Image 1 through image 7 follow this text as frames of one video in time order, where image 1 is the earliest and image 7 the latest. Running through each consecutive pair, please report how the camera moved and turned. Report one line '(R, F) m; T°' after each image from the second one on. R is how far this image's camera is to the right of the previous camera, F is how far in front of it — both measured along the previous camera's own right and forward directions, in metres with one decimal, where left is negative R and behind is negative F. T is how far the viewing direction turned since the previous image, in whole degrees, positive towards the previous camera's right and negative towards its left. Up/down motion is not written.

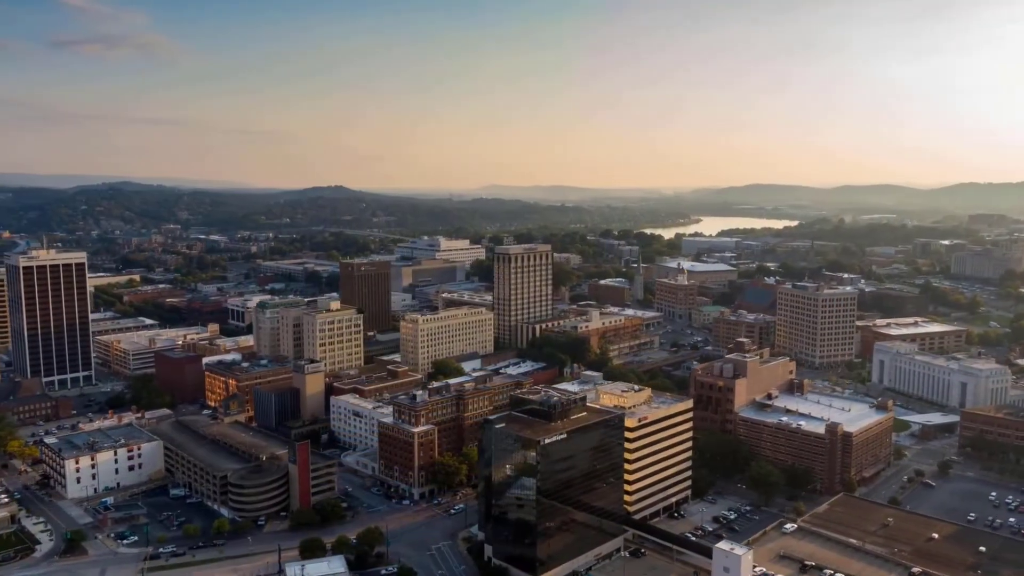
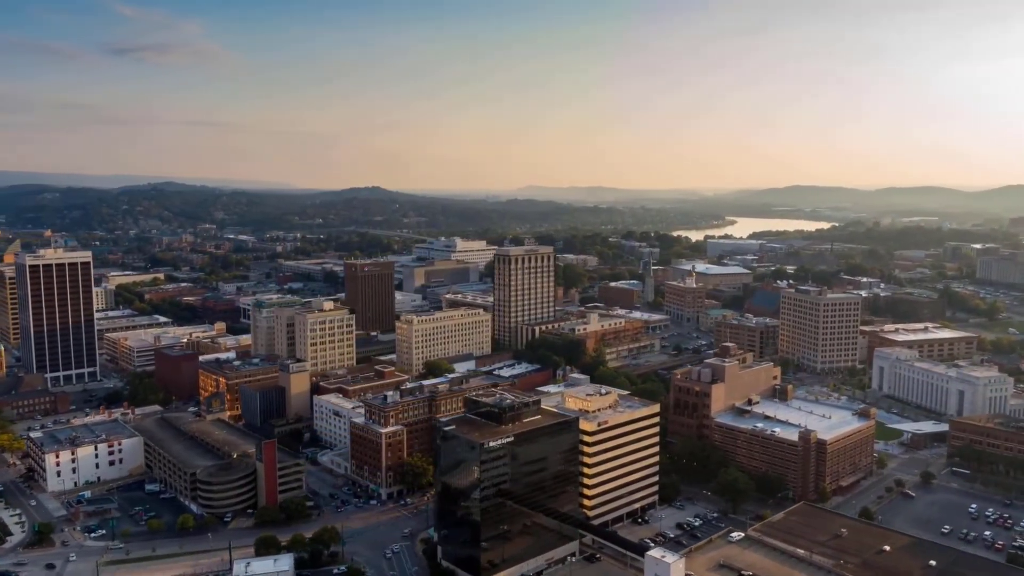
(+3.5, +0.2) m; -3°
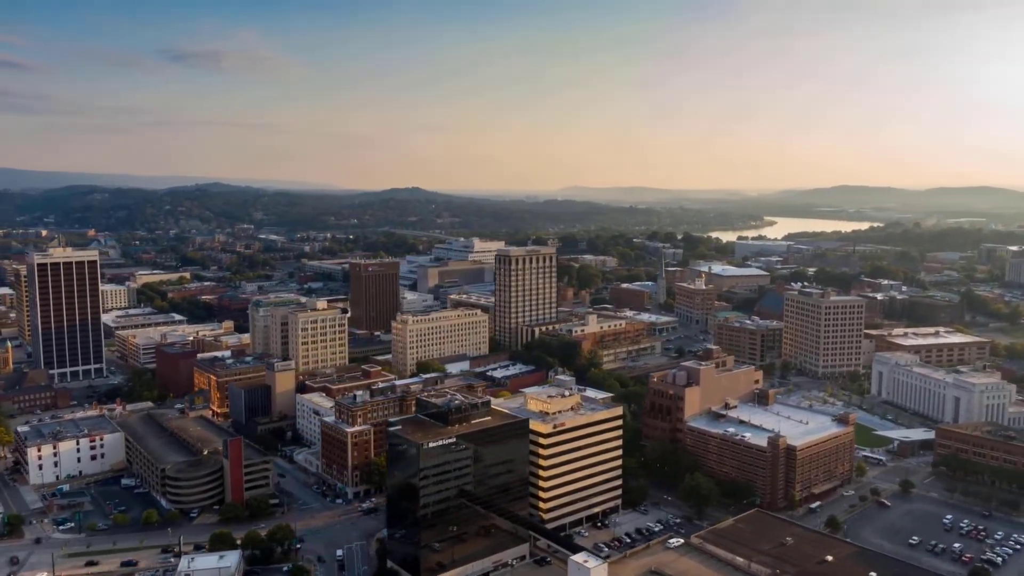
(+3.8, +0.2) m; -3°
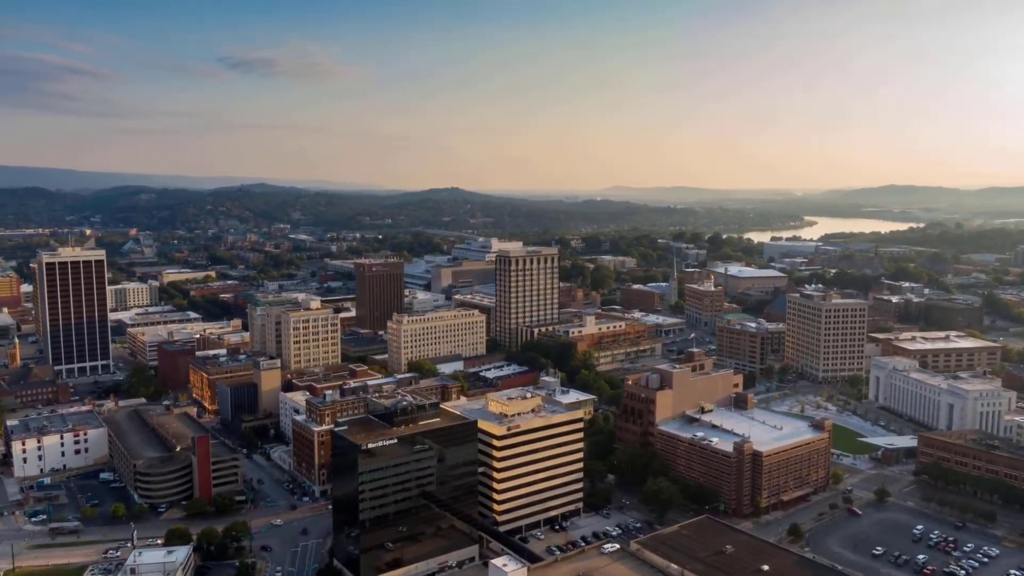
(+3.9, +0.2) m; -3°
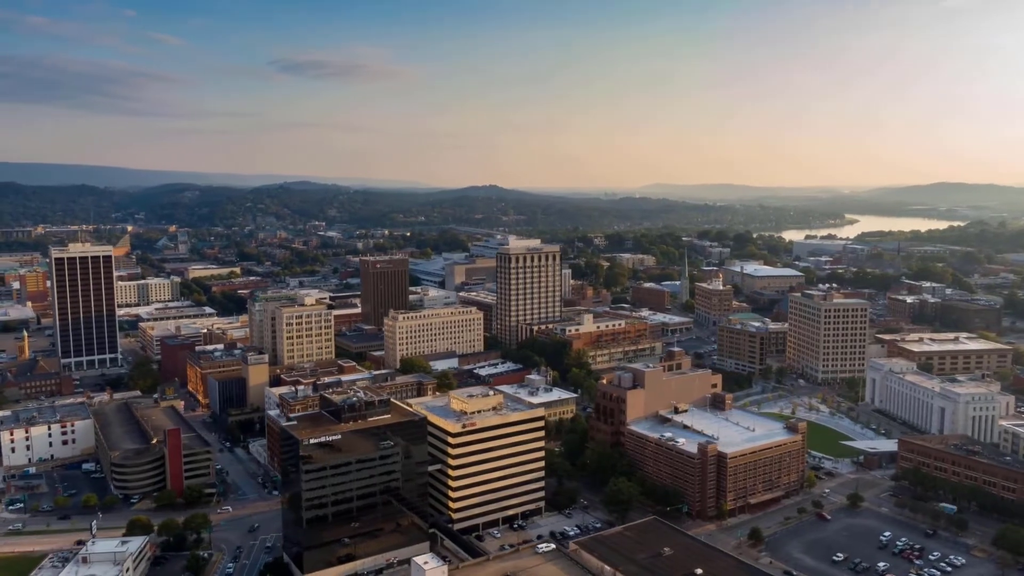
(+3.7, +0.2) m; -3°
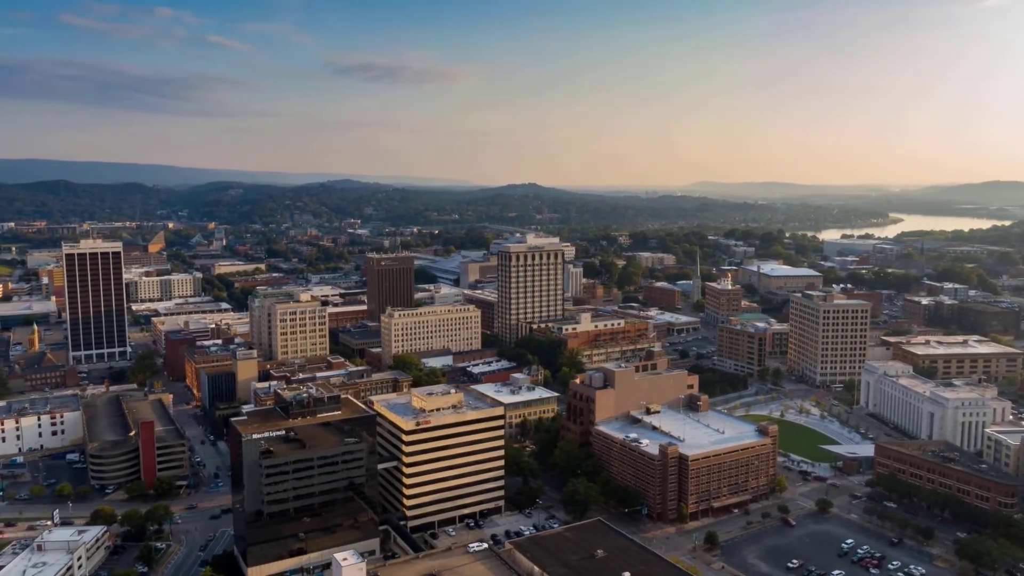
(+3.8, +0.2) m; -3°
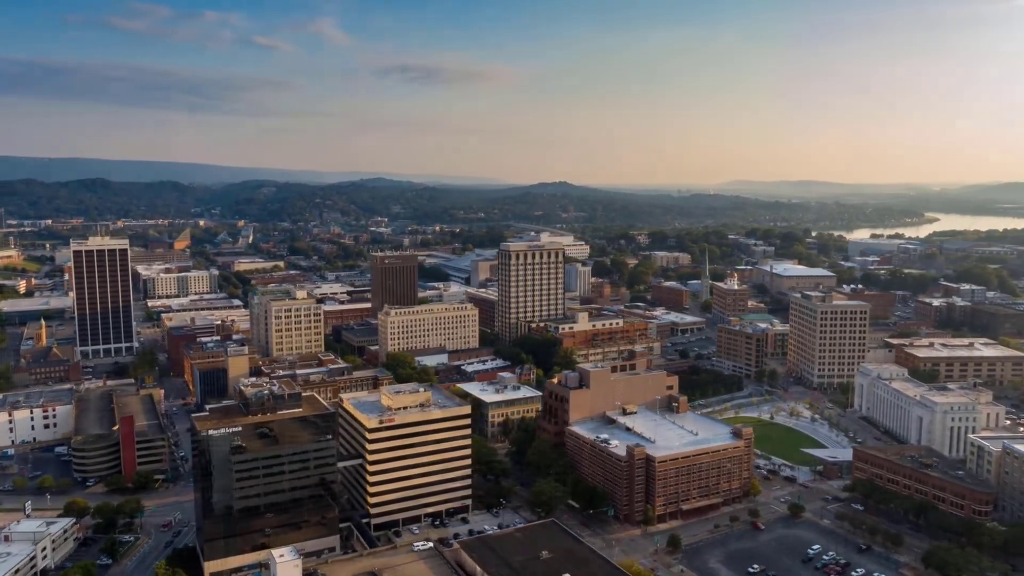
(+3.0, +0.2) m; -2°
